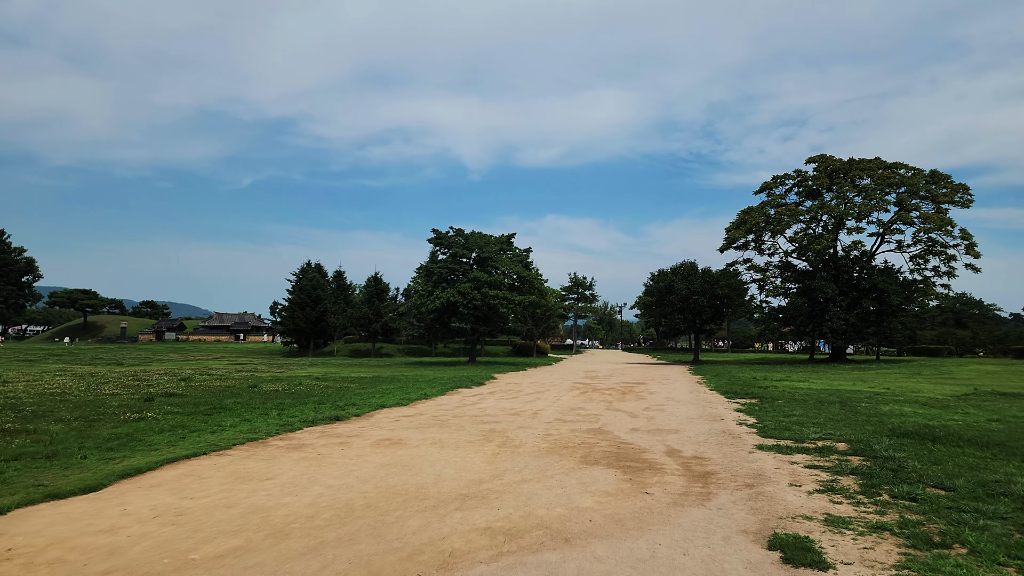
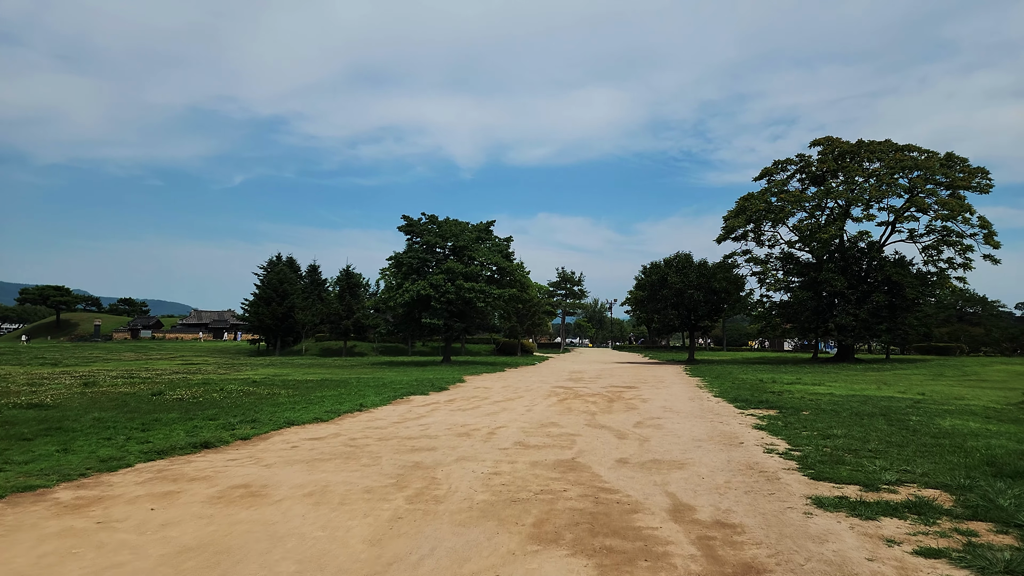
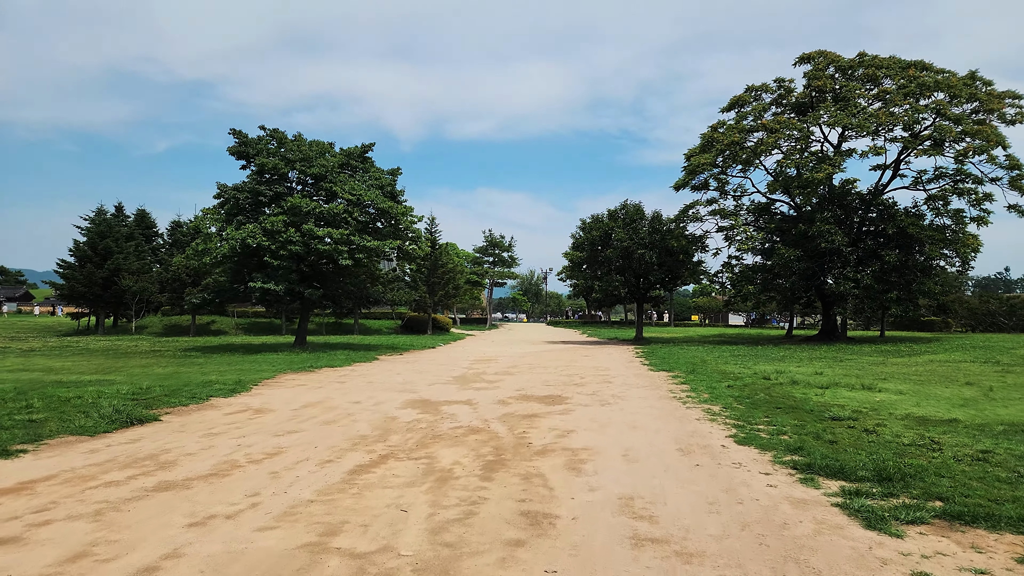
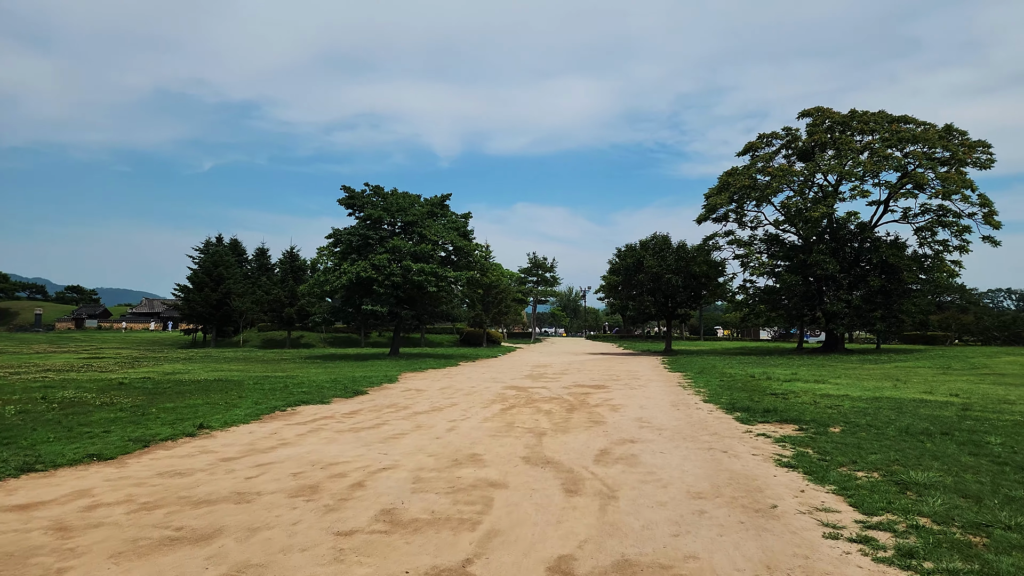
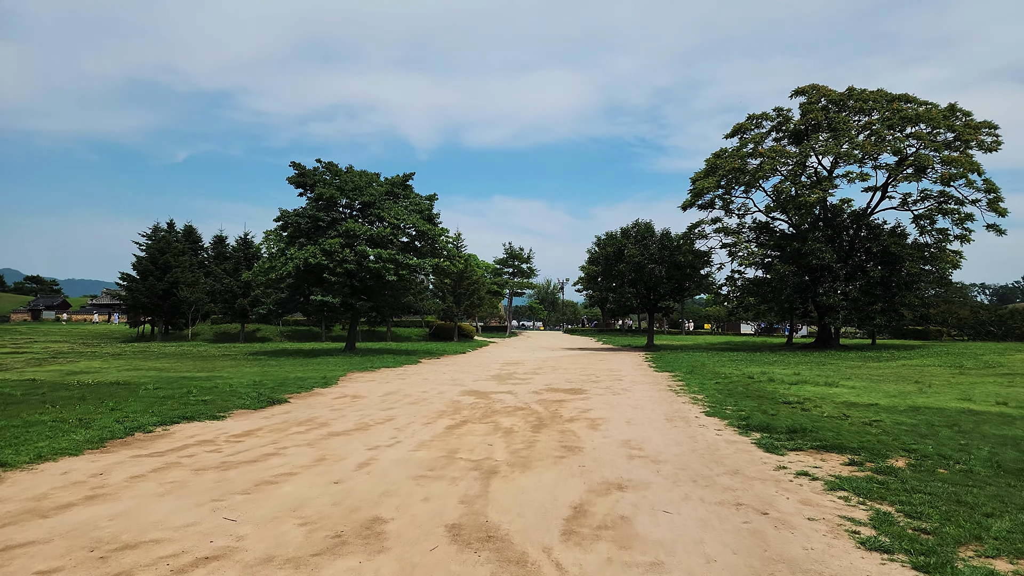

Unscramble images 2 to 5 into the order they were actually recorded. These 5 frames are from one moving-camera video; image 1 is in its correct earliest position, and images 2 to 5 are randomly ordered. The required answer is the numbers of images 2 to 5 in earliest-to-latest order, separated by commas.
2, 4, 5, 3
